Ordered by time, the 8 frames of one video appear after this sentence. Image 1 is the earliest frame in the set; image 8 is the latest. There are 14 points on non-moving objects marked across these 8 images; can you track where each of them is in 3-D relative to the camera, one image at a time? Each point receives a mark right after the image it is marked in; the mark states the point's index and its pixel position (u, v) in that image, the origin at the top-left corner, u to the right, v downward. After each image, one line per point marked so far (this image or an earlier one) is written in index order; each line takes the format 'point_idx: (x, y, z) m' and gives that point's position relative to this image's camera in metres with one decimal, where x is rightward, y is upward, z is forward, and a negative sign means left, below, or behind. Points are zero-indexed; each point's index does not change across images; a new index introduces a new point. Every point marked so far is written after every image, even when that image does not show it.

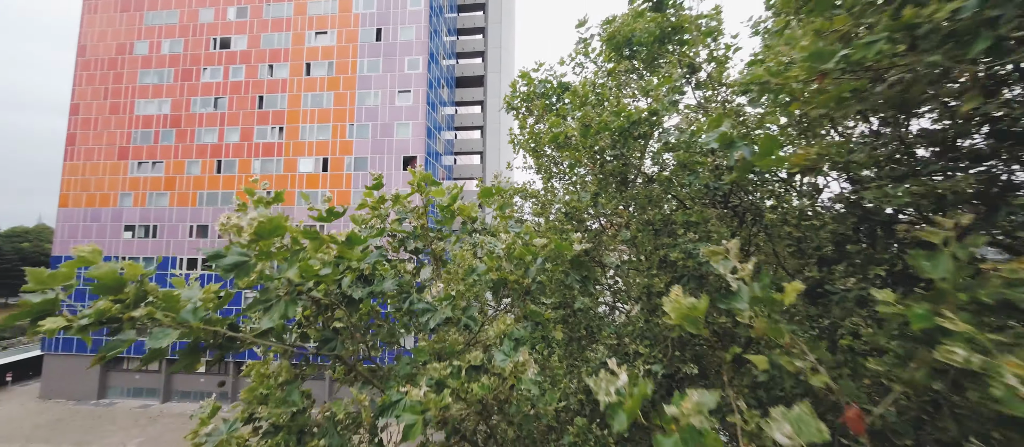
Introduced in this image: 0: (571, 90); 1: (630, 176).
0: (+1.2, +2.8, +7.1) m
1: (+1.8, +0.7, +5.0) m
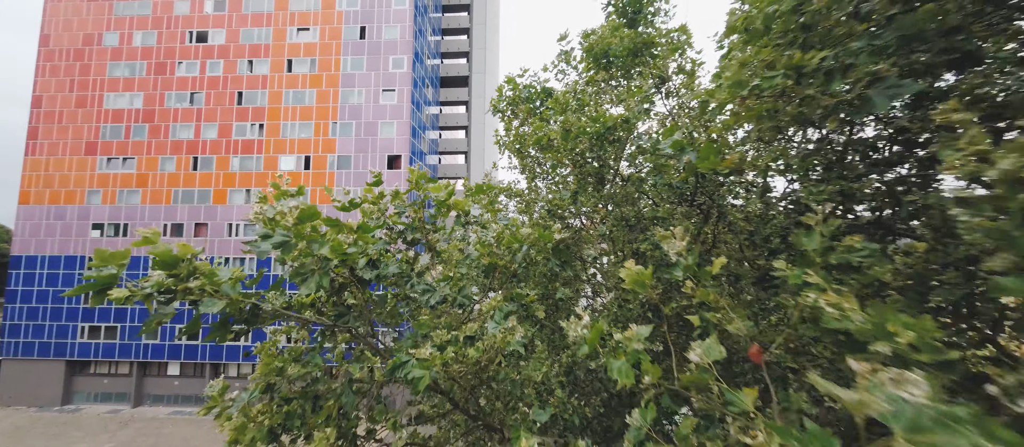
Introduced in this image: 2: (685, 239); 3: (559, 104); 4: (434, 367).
0: (+0.9, +2.9, +7.6) m
1: (+1.6, +0.8, +5.5) m
2: (+1.2, -0.1, +2.3) m
3: (+0.9, +2.2, +6.2) m
4: (-0.6, -1.0, +2.5) m
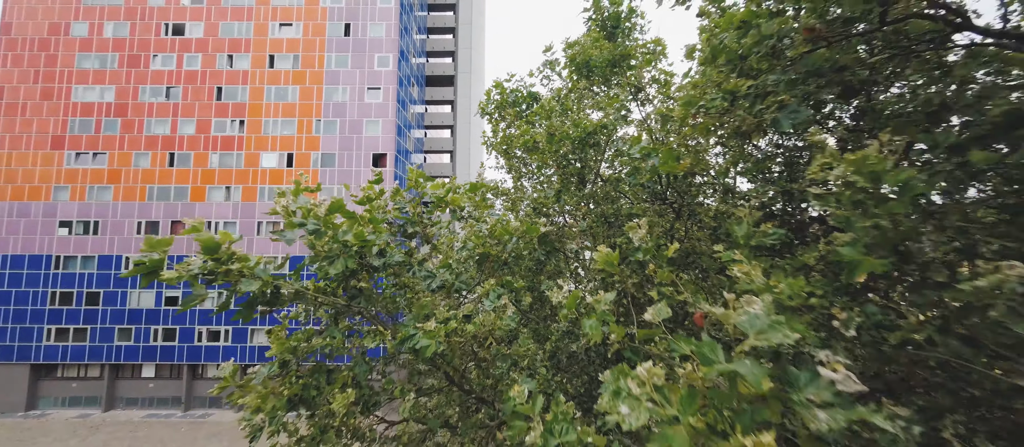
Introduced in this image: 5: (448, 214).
0: (+0.6, +3.0, +8.0) m
1: (+1.4, +0.9, +6.1) m
2: (+1.1, -0.1, +2.8) m
3: (+0.7, +2.3, +6.7) m
4: (-0.7, -1.0, +3.0) m
5: (-0.8, +0.1, +4.2) m
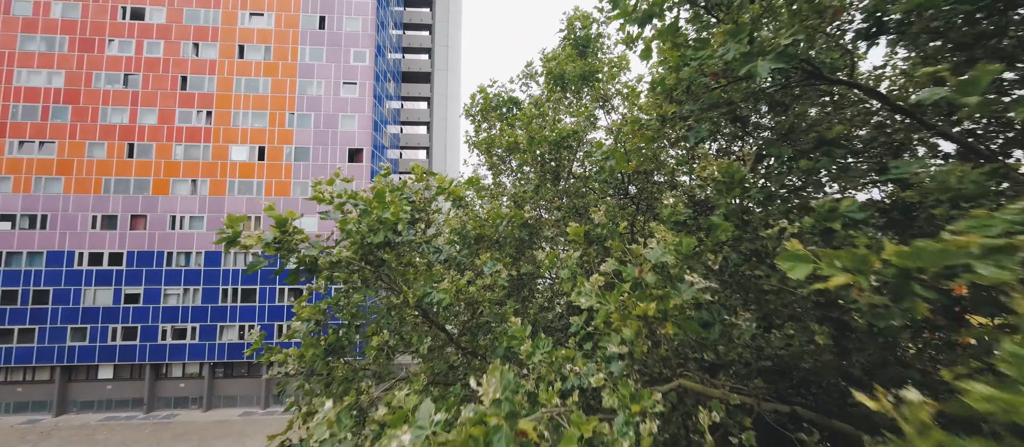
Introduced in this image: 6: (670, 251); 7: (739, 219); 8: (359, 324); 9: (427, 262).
0: (+0.2, +3.2, +9.0) m
1: (+1.1, +1.0, +7.1) m
2: (+1.1, +0.1, +3.9) m
3: (+0.3, +2.5, +7.7) m
4: (-0.7, -0.8, +3.8) m
5: (-1.0, +0.3, +5.1) m
6: (+1.1, -0.2, +2.4) m
7: (+1.8, +0.1, +3.2) m
8: (-1.9, -1.3, +4.2) m
9: (-1.1, -0.5, +4.2) m
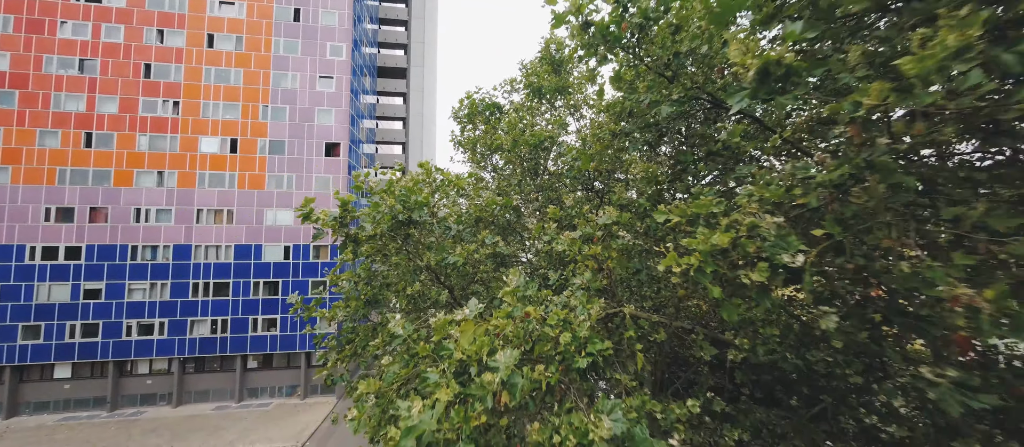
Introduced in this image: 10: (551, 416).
0: (-0.3, +3.5, +10.3) m
1: (+0.7, +1.3, +8.5) m
2: (+1.0, +0.3, +5.3) m
3: (-0.1, +2.8, +9.0) m
4: (-0.8, -0.5, +5.2) m
5: (-1.1, +0.6, +6.4) m
6: (+1.2, 0.0, +3.9) m
7: (+1.7, +0.4, +4.8) m
8: (-2.0, -1.0, +5.4) m
9: (-1.2, -0.2, +5.5) m
10: (+0.3, -1.5, +2.5) m
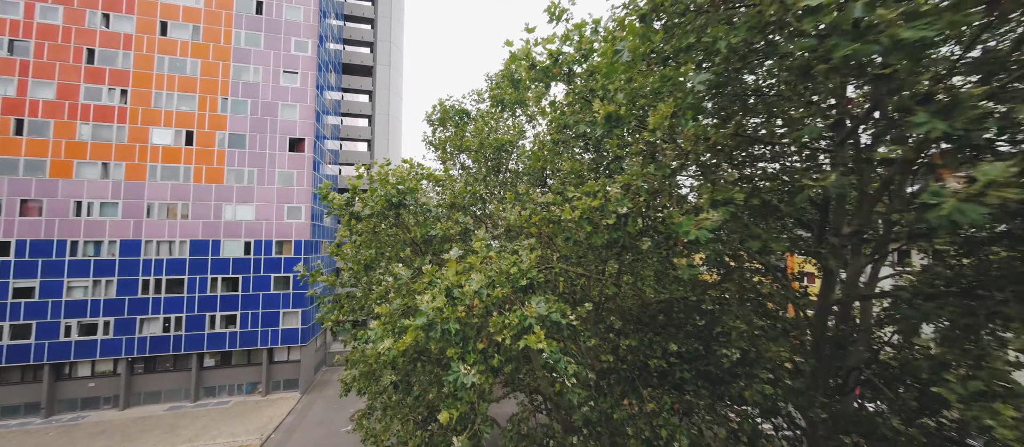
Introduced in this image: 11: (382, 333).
0: (-1.5, +3.8, +11.9) m
1: (-0.3, +1.7, +10.2) m
2: (+0.3, +0.7, +7.0) m
3: (-1.1, +3.1, +10.6) m
4: (-1.5, -0.2, +6.7) m
5: (-1.9, +0.9, +7.9) m
6: (+0.6, +0.4, +5.6) m
7: (+1.1, +0.7, +6.6) m
8: (-2.7, -0.7, +6.8) m
9: (-1.9, +0.1, +7.0) m
10: (-0.1, -1.1, +4.2) m
11: (-1.7, -1.4, +4.5) m
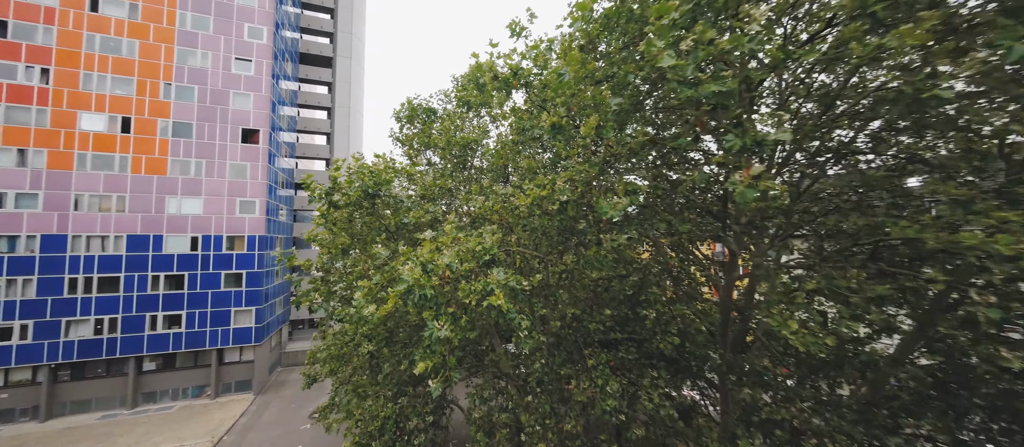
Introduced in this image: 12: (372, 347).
0: (-2.9, +4.1, +12.5) m
1: (-1.5, +1.9, +11.0) m
2: (-0.5, +0.9, +7.9) m
3: (-2.3, +3.4, +11.4) m
4: (-2.3, +0.1, +7.4) m
5: (-2.8, +1.2, +8.5) m
6: (0.0, +0.6, +6.6) m
7: (+0.3, +0.9, +7.6) m
8: (-3.5, -0.4, +7.4) m
9: (-2.7, +0.4, +7.7) m
10: (-0.6, -0.9, +5.1) m
11: (-2.3, -1.2, +5.2) m
12: (-3.4, -3.0, +8.2) m
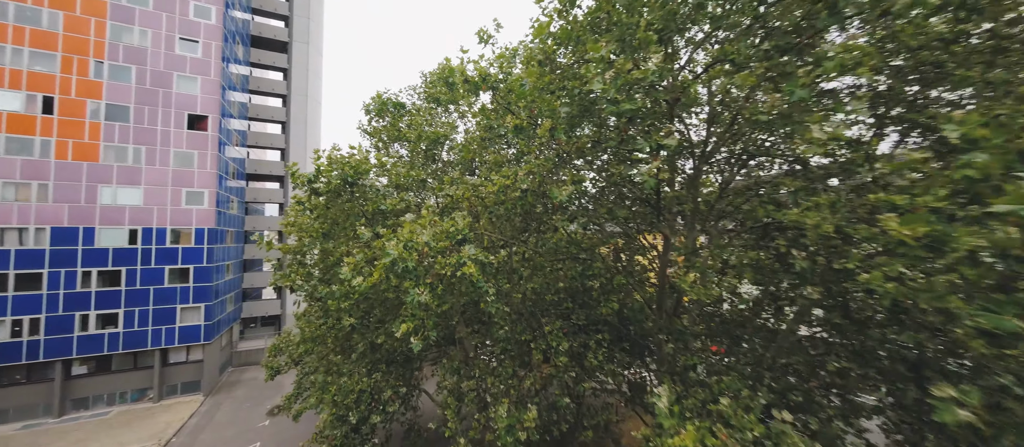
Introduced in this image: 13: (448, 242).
0: (-4.2, +4.5, +13.0) m
1: (-2.6, +2.3, +11.7) m
2: (-1.4, +1.2, +8.8) m
3: (-3.5, +3.7, +11.9) m
4: (-3.0, +0.4, +8.1) m
5: (-3.7, +1.5, +9.1) m
6: (-0.8, +0.9, +7.5) m
7: (-0.5, +1.3, +8.5) m
8: (-4.3, -0.1, +7.9) m
9: (-3.5, +0.7, +8.3) m
10: (-1.1, -0.6, +5.9) m
11: (-2.8, -0.9, +5.8) m
12: (-4.3, -2.7, +8.8) m
13: (-1.2, -0.3, +6.1) m
